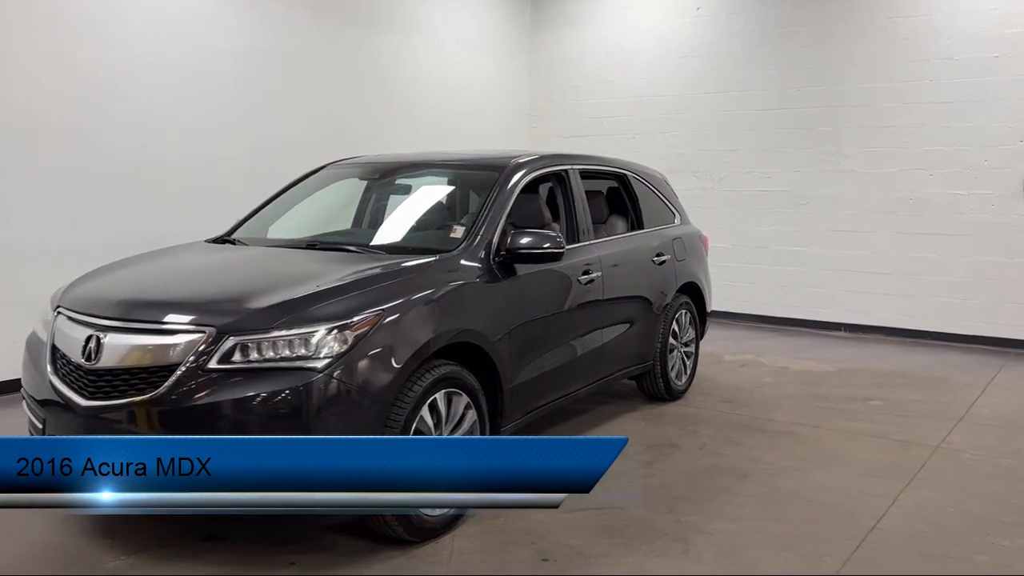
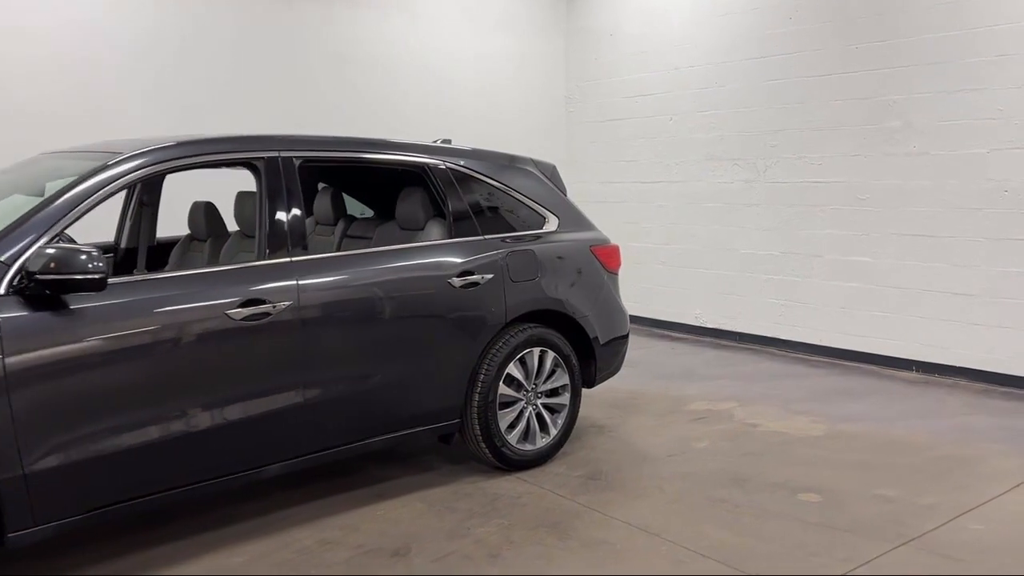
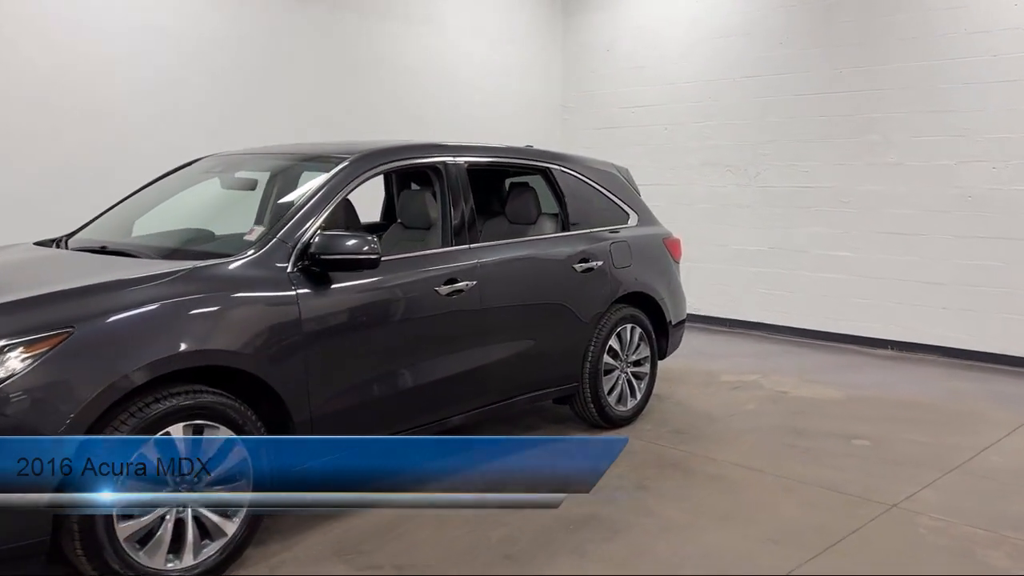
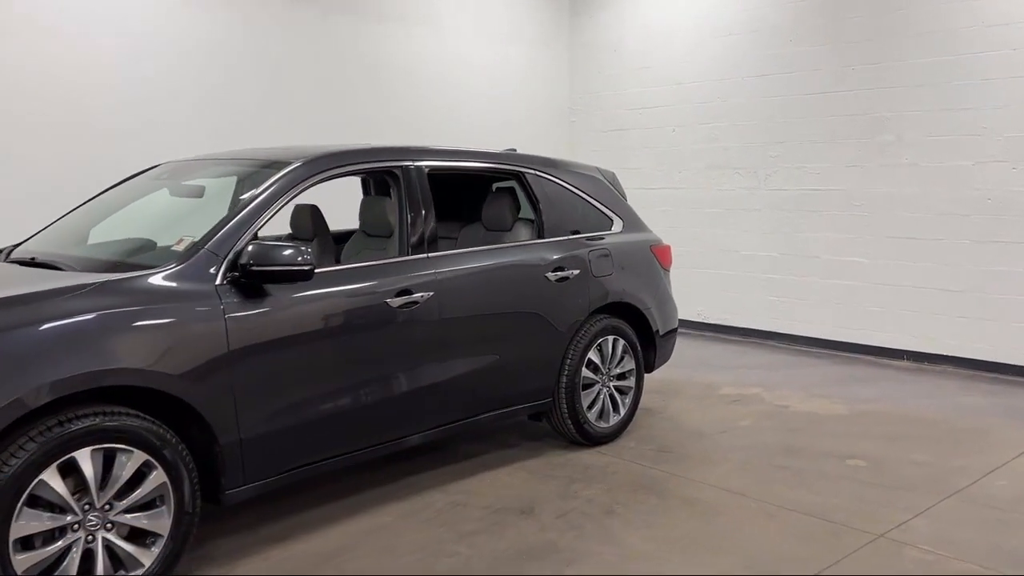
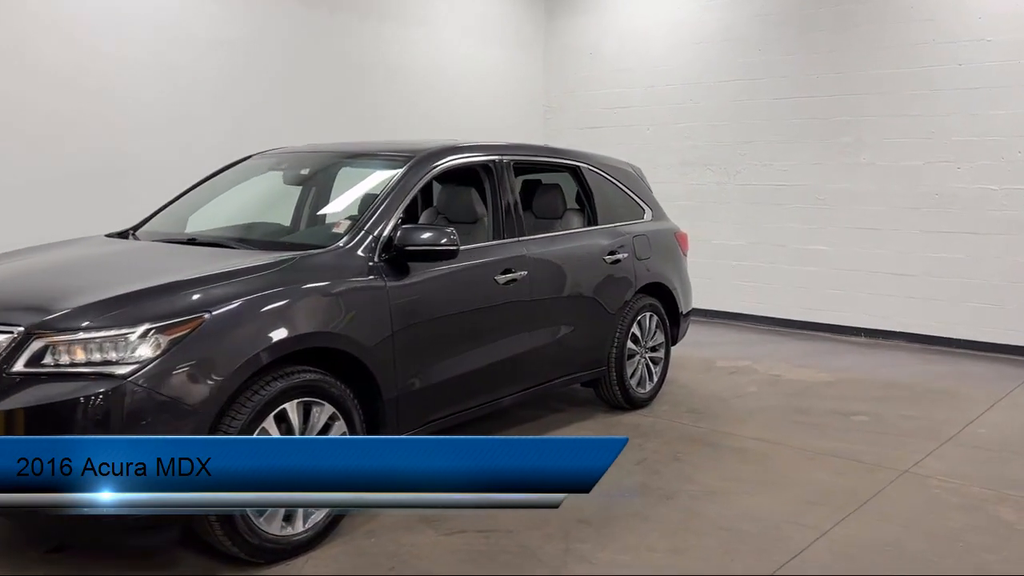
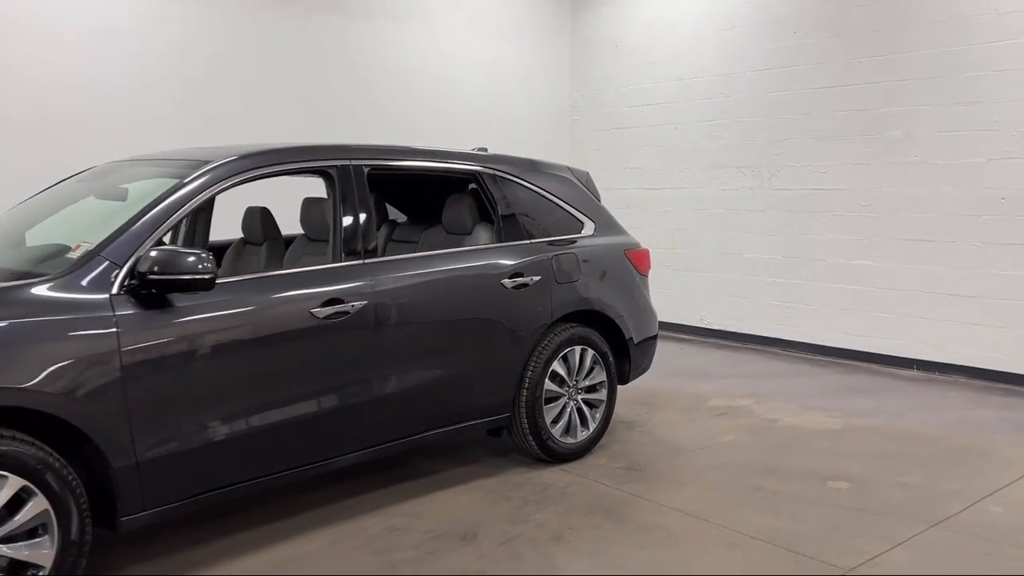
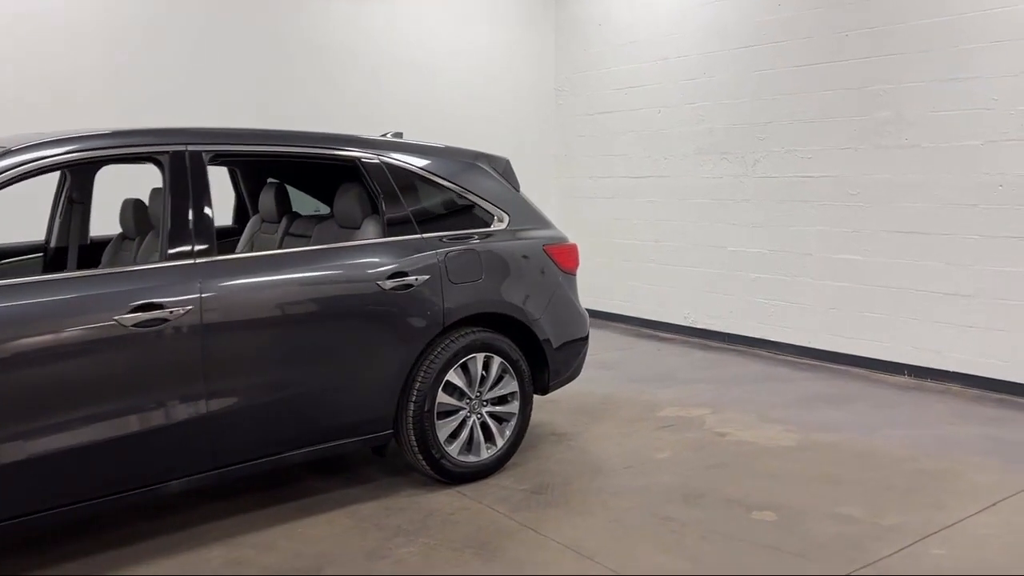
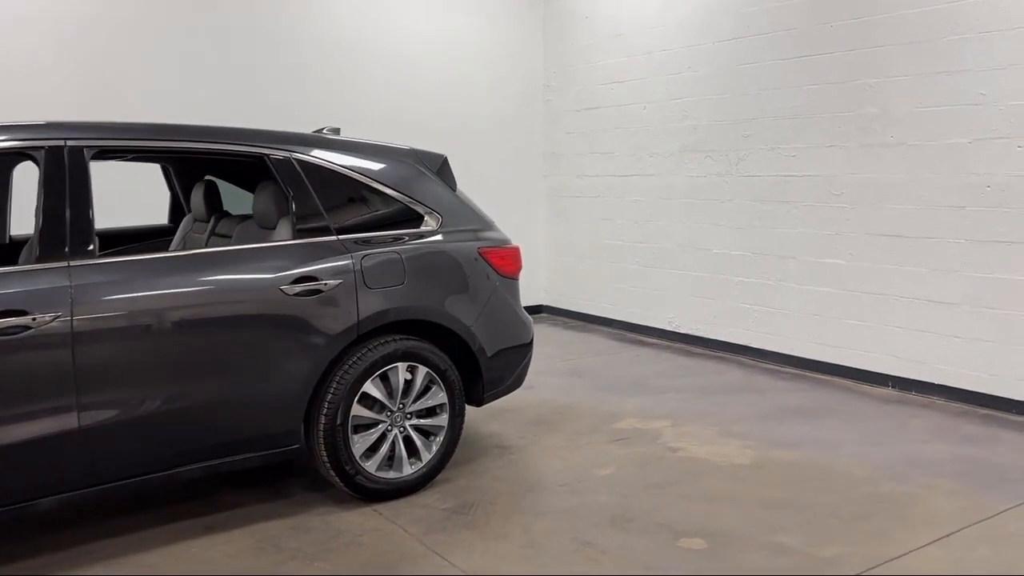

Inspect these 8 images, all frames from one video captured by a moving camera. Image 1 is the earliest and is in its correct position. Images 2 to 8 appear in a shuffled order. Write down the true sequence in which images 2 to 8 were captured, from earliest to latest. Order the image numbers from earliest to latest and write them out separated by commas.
5, 3, 4, 6, 2, 7, 8
